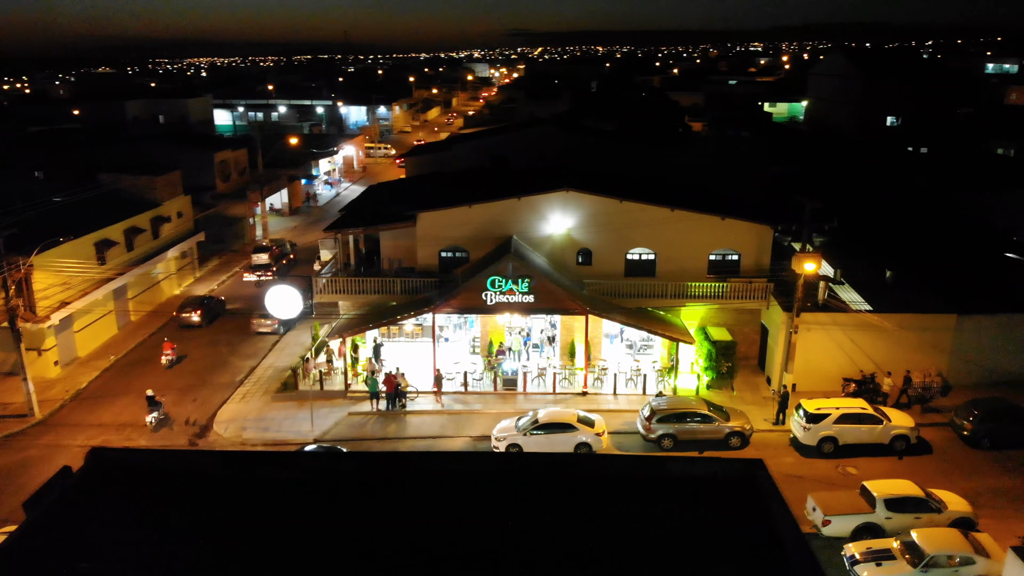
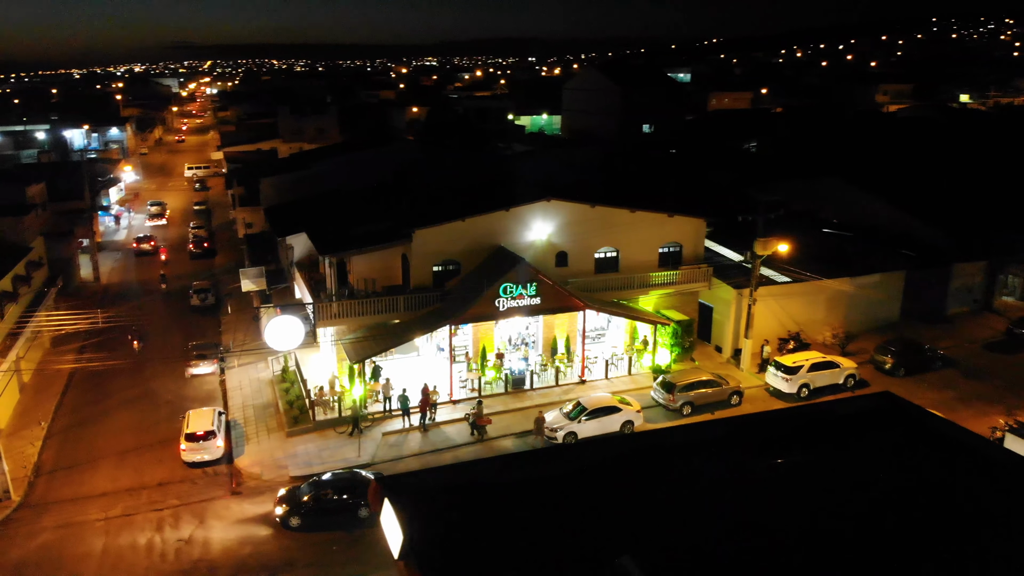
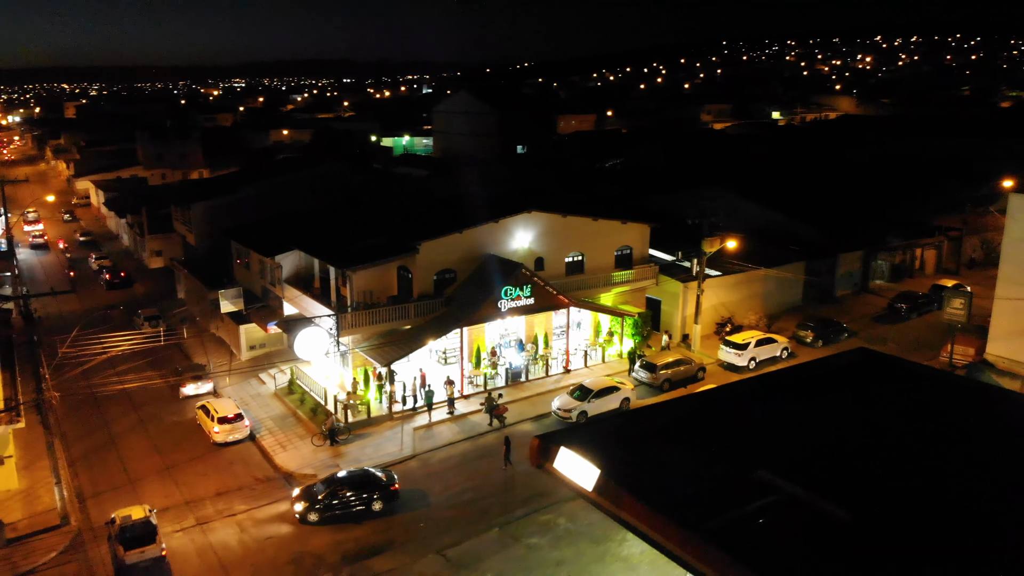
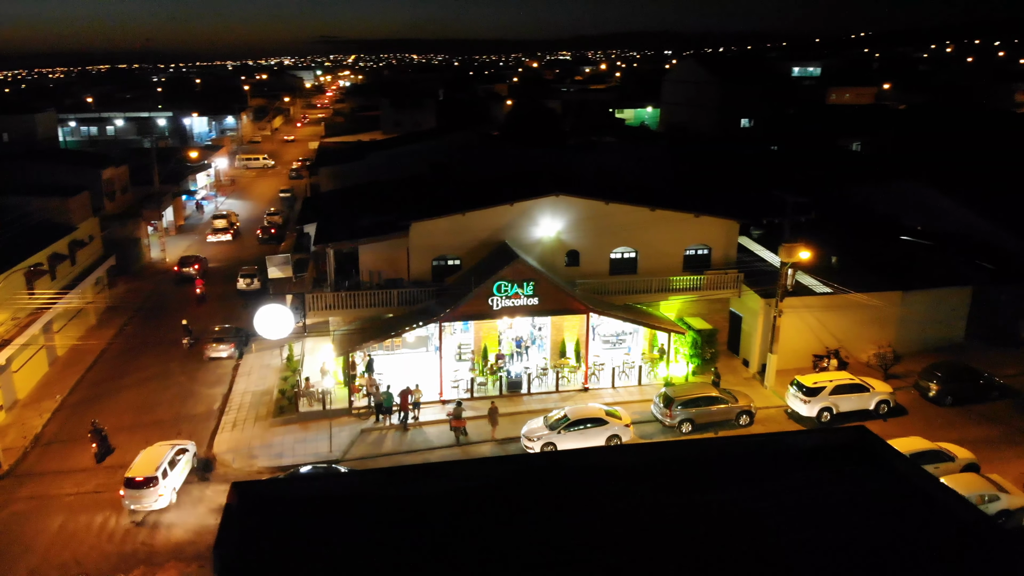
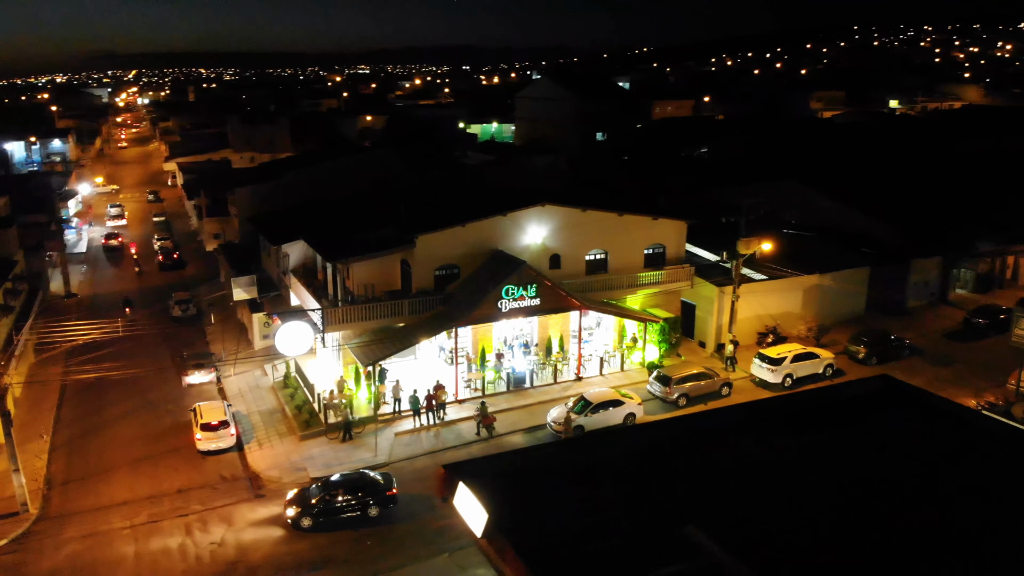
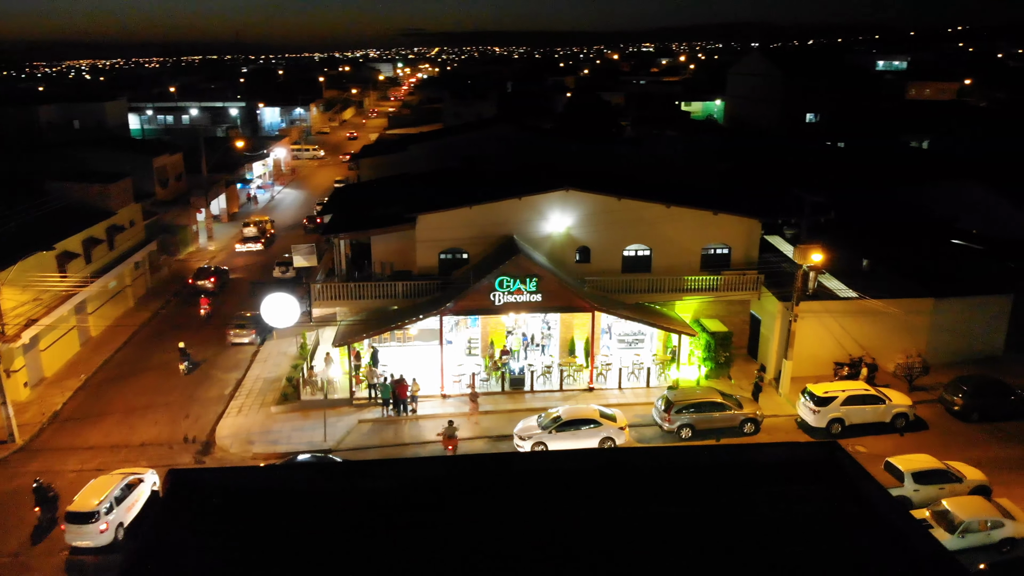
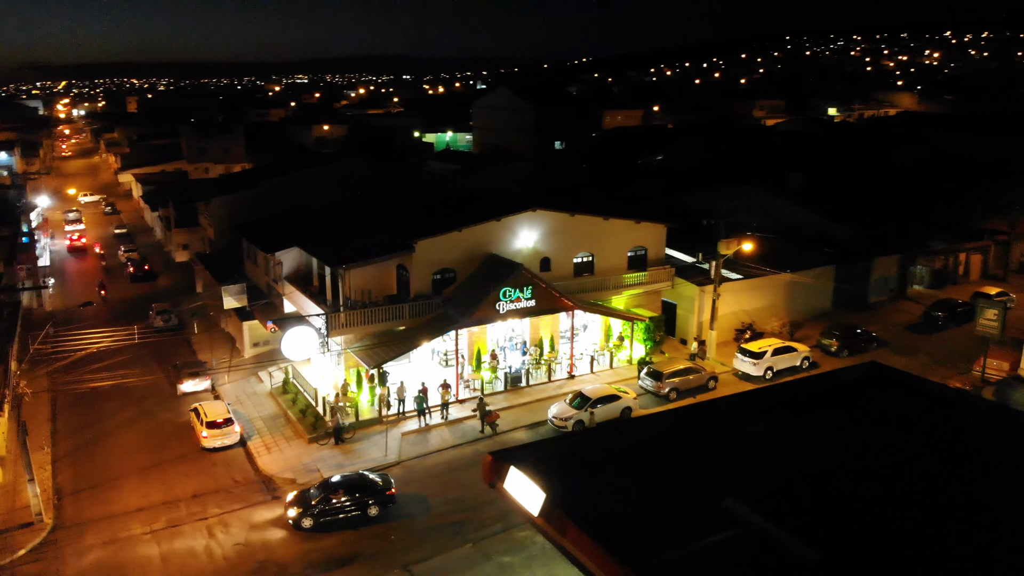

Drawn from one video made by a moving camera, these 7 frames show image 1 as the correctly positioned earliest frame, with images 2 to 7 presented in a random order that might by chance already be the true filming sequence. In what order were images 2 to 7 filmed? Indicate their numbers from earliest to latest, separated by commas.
6, 4, 2, 5, 7, 3
